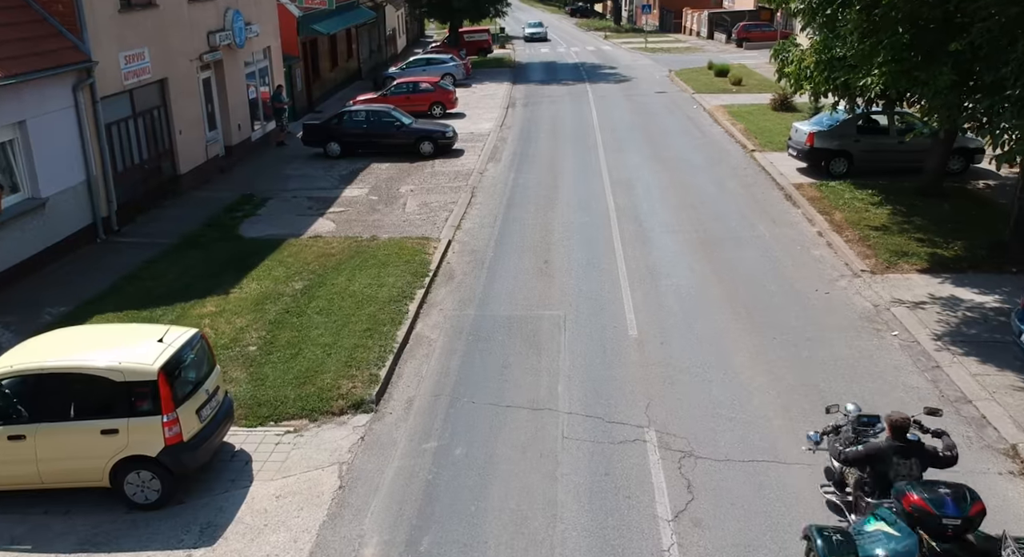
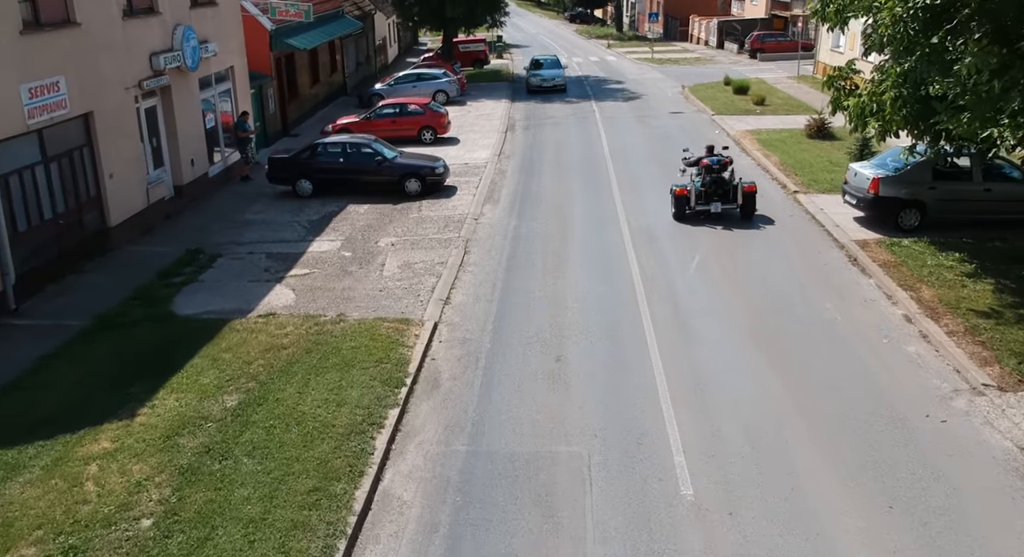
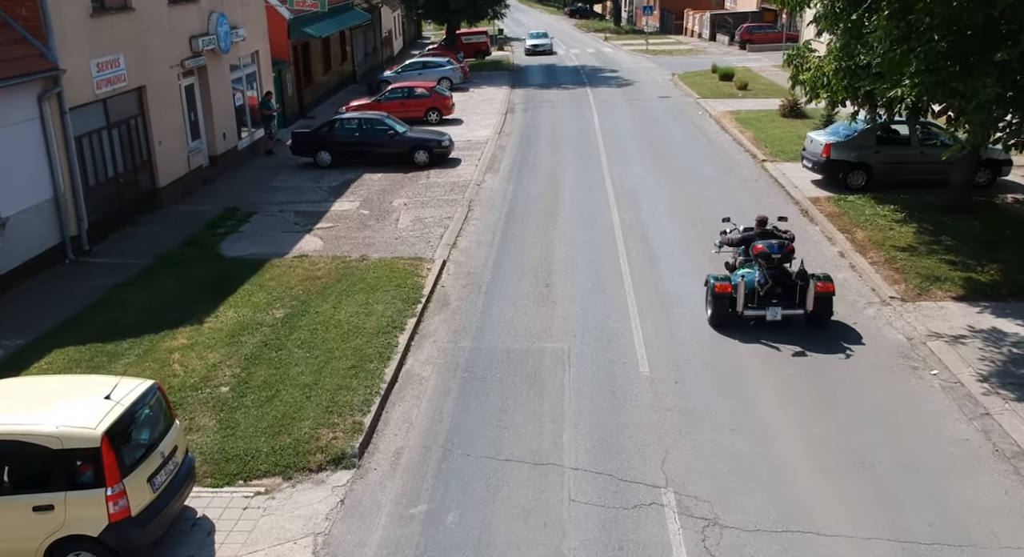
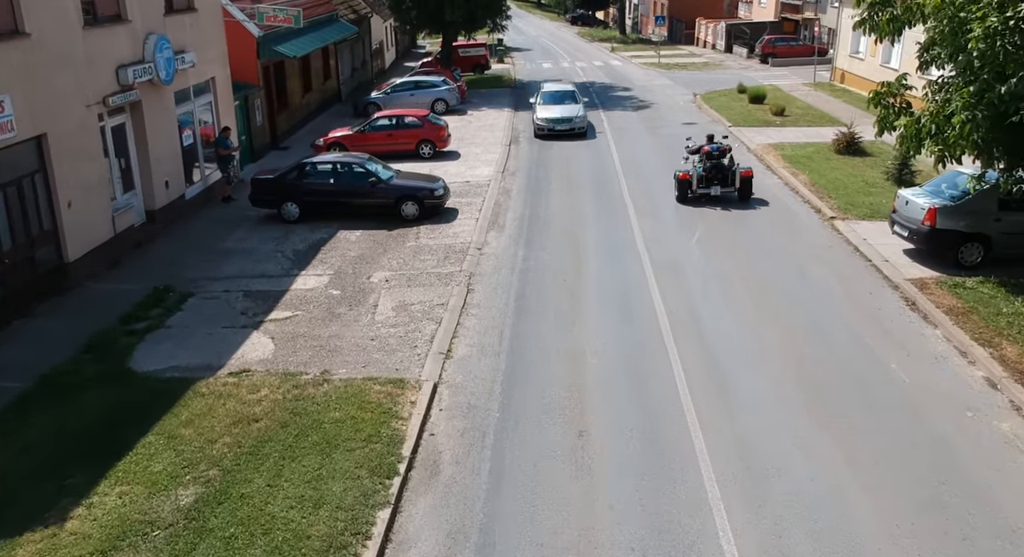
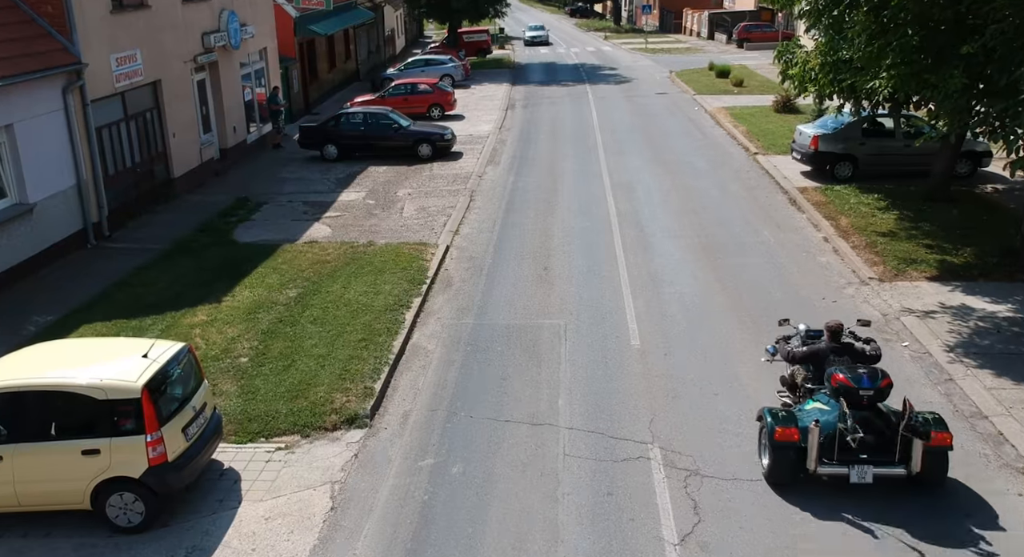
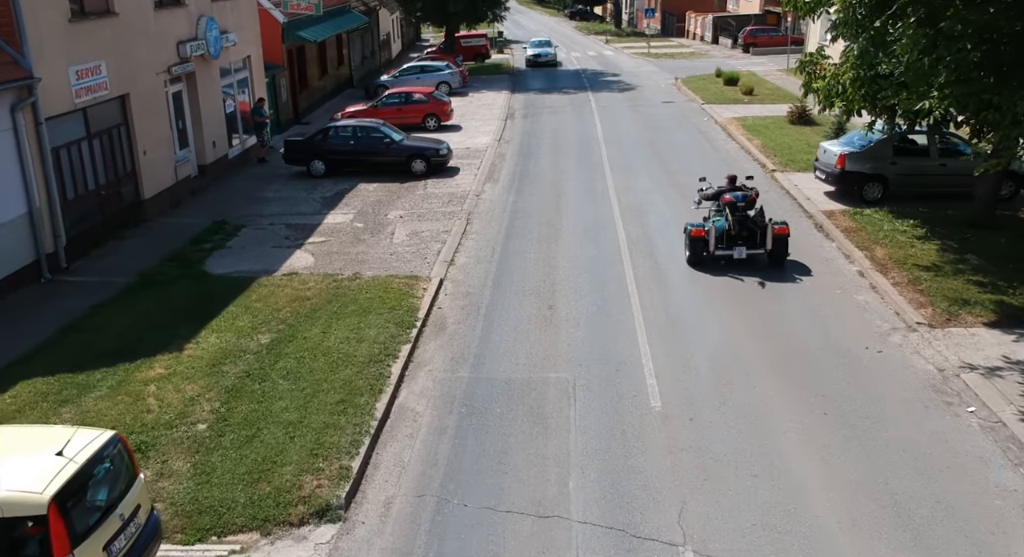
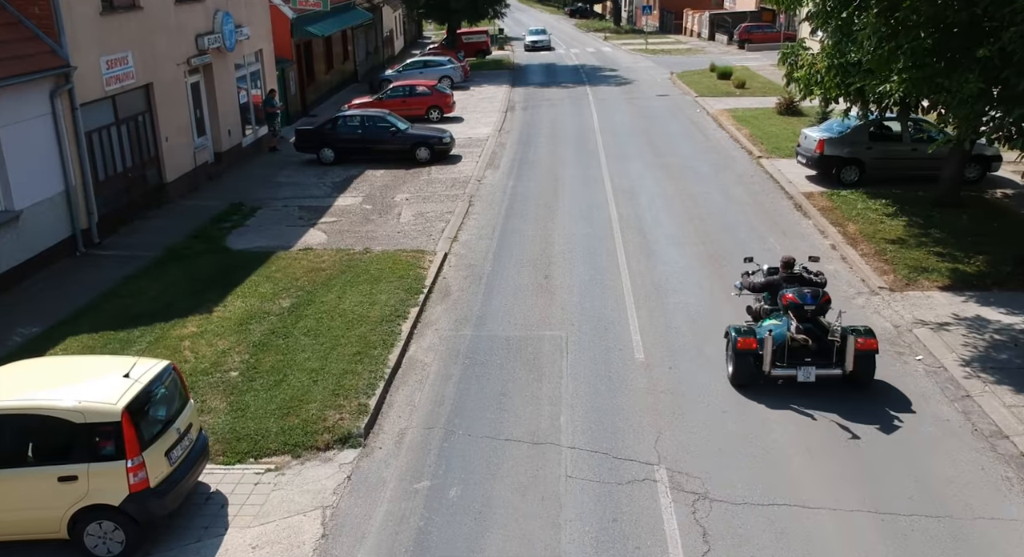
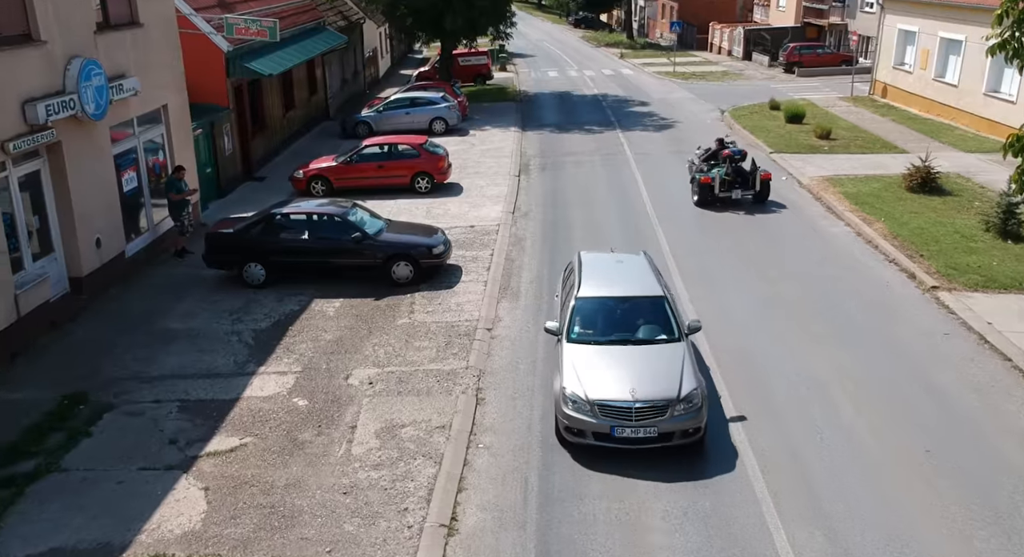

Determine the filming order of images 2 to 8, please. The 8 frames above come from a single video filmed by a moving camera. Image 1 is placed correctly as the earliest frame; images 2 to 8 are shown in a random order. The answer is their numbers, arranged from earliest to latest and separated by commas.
5, 7, 3, 6, 2, 4, 8
